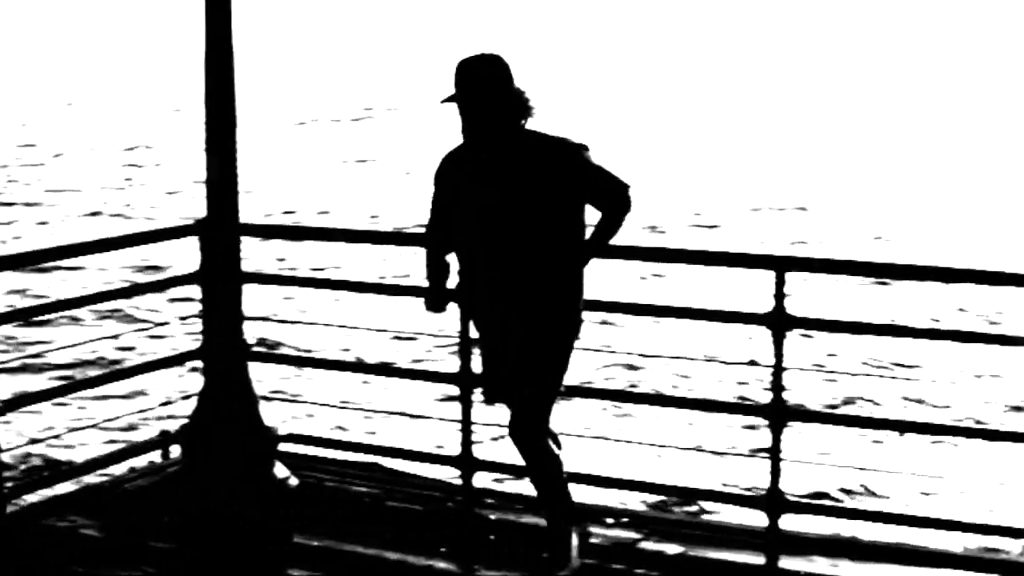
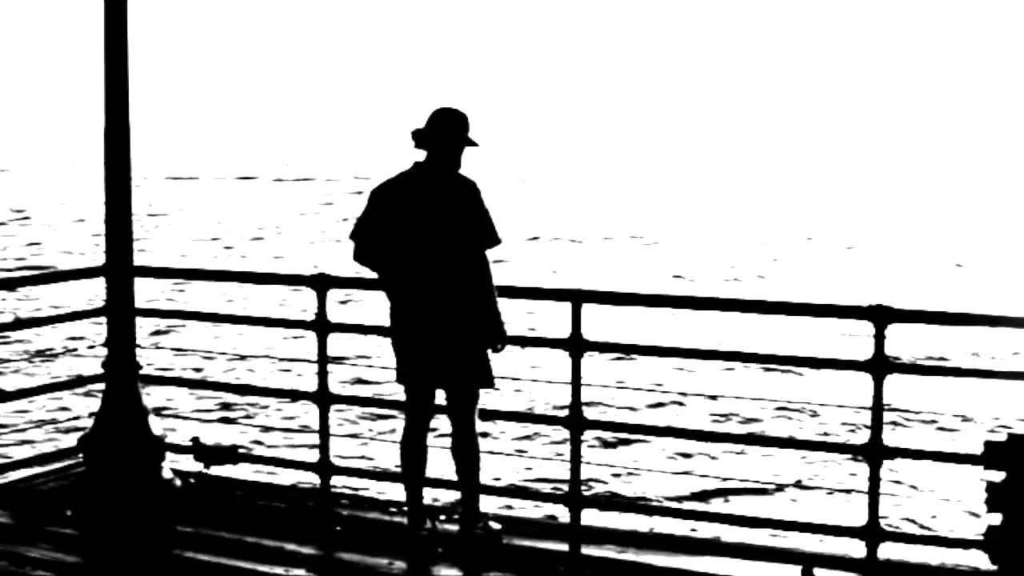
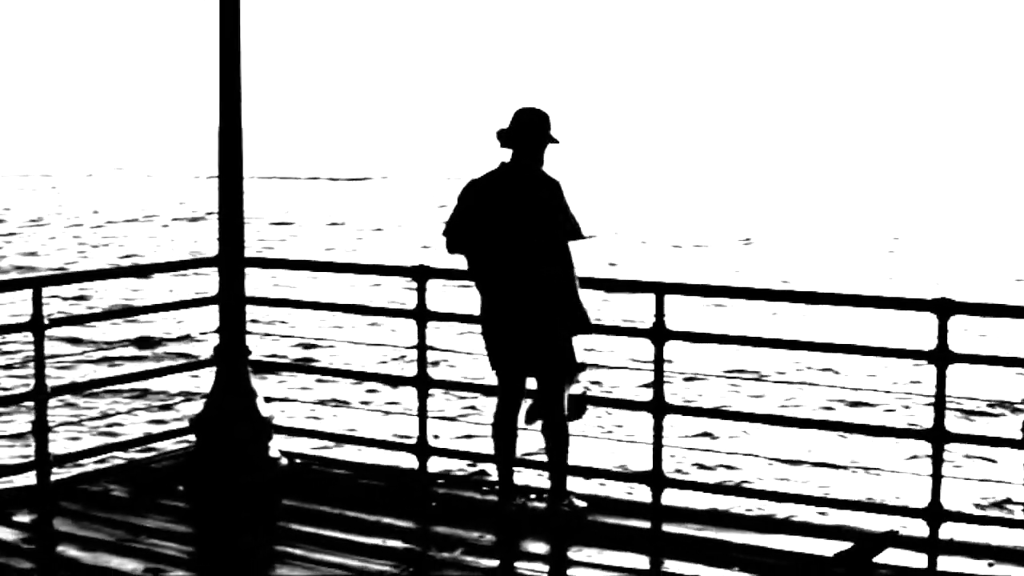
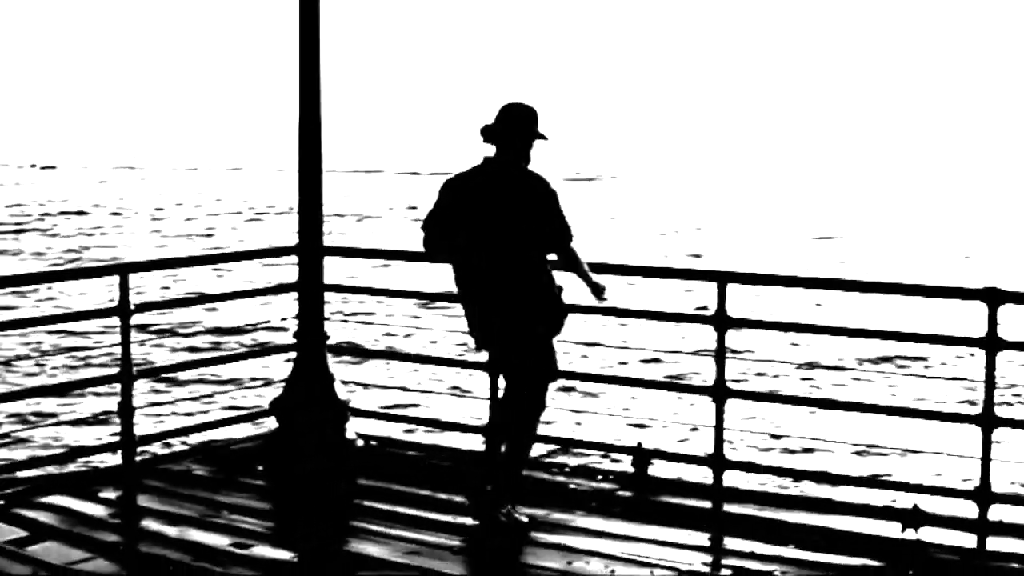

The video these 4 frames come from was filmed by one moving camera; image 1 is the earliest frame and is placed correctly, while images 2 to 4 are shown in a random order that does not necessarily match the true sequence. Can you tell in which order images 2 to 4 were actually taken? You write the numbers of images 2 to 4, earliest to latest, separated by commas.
2, 3, 4
